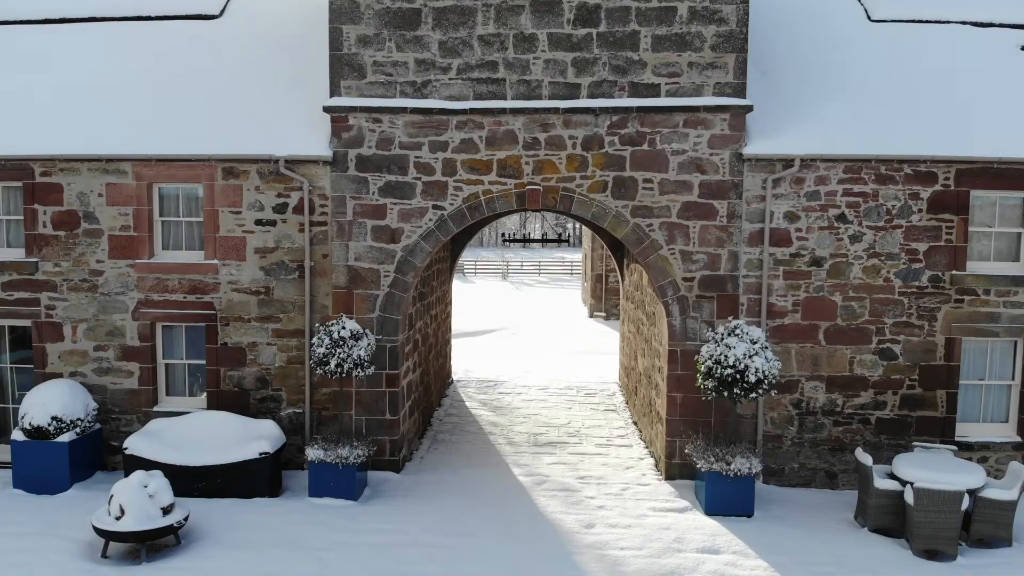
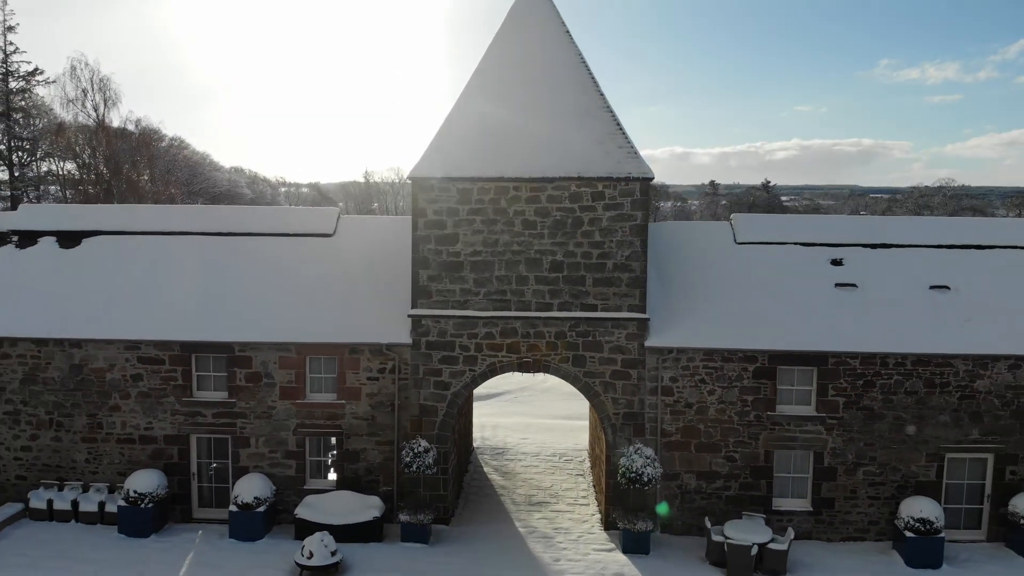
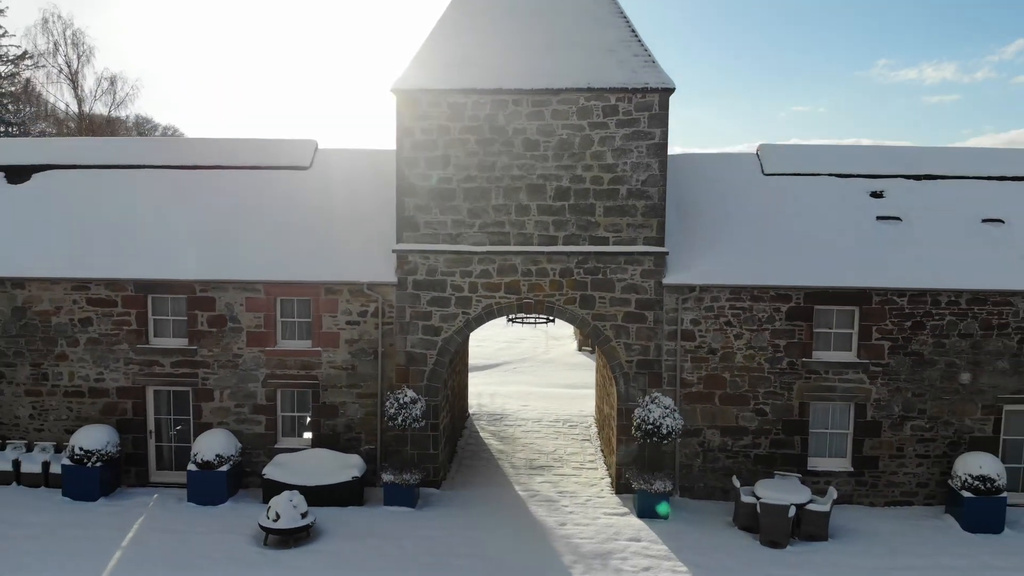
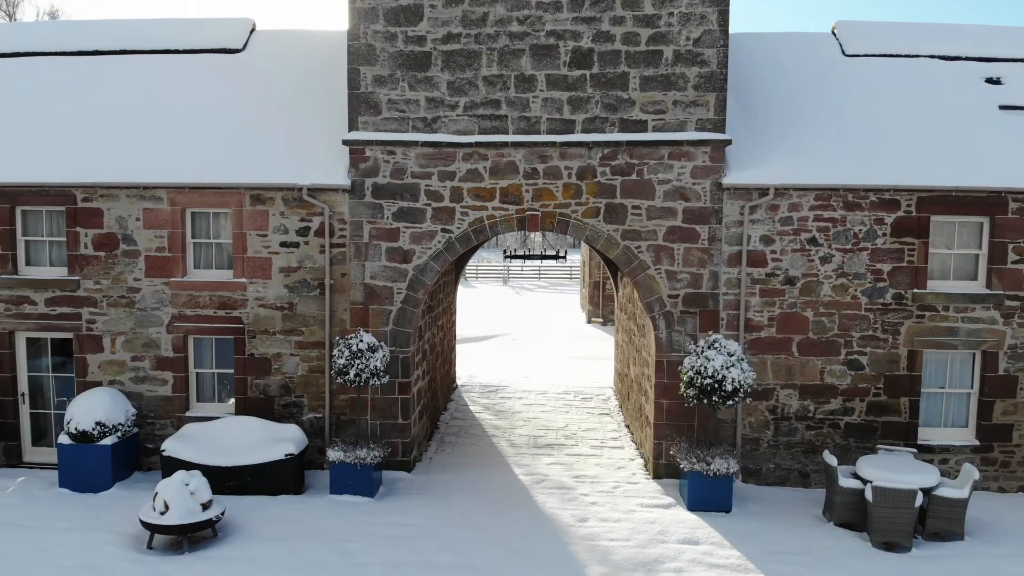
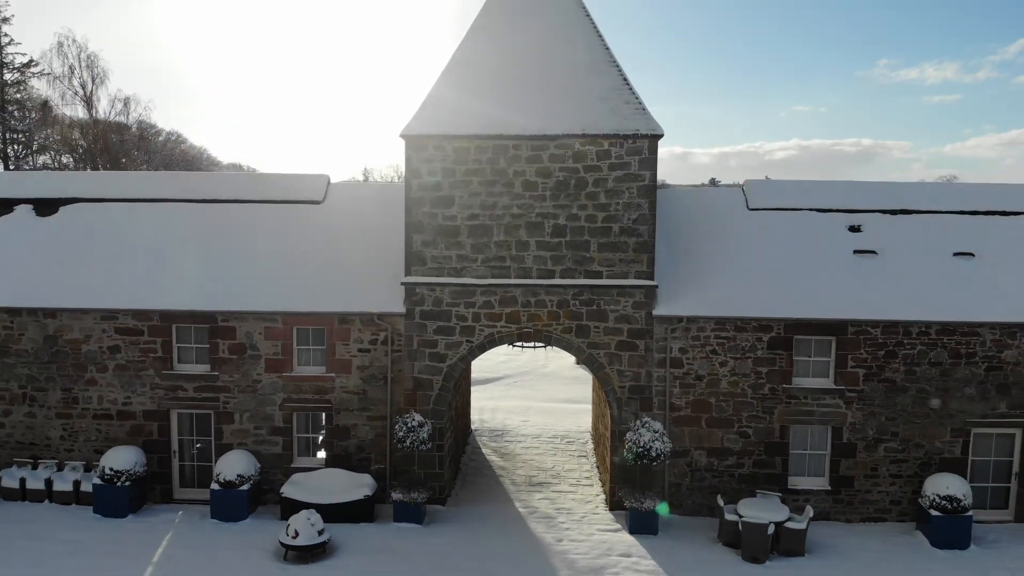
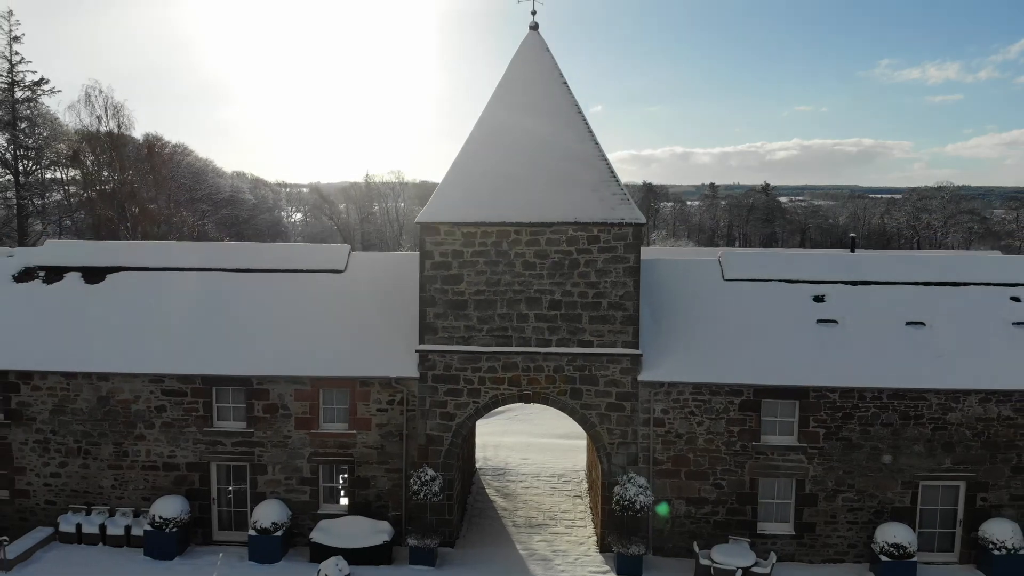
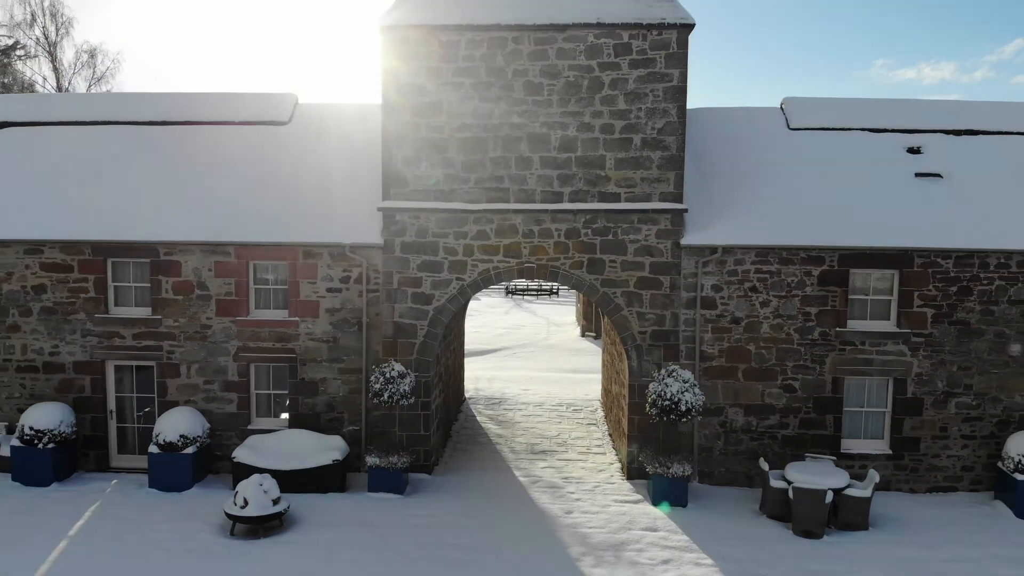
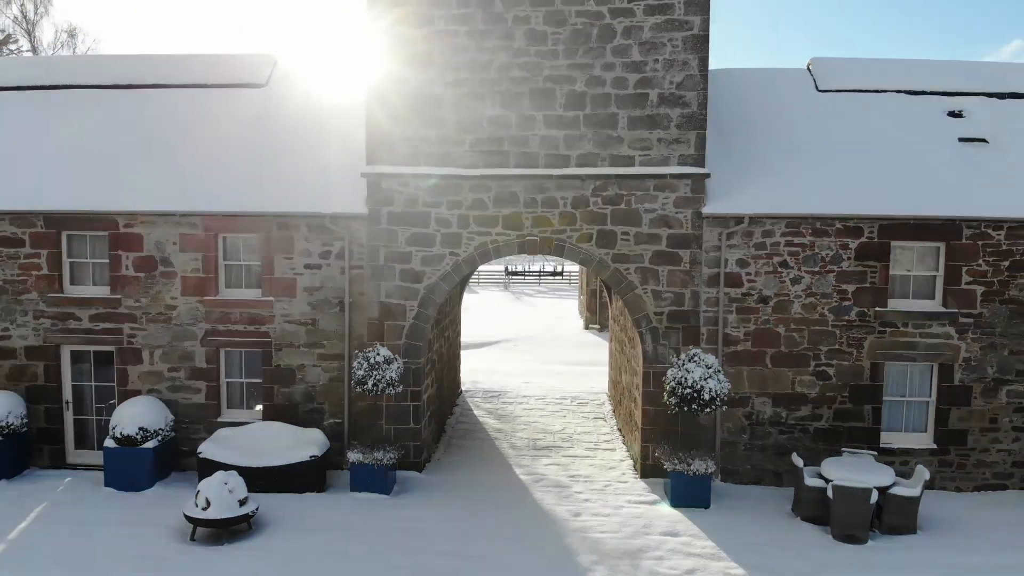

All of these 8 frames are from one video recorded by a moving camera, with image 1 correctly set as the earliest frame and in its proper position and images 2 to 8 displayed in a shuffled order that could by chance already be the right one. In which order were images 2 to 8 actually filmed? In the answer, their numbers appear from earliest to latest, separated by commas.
4, 8, 7, 3, 5, 2, 6
